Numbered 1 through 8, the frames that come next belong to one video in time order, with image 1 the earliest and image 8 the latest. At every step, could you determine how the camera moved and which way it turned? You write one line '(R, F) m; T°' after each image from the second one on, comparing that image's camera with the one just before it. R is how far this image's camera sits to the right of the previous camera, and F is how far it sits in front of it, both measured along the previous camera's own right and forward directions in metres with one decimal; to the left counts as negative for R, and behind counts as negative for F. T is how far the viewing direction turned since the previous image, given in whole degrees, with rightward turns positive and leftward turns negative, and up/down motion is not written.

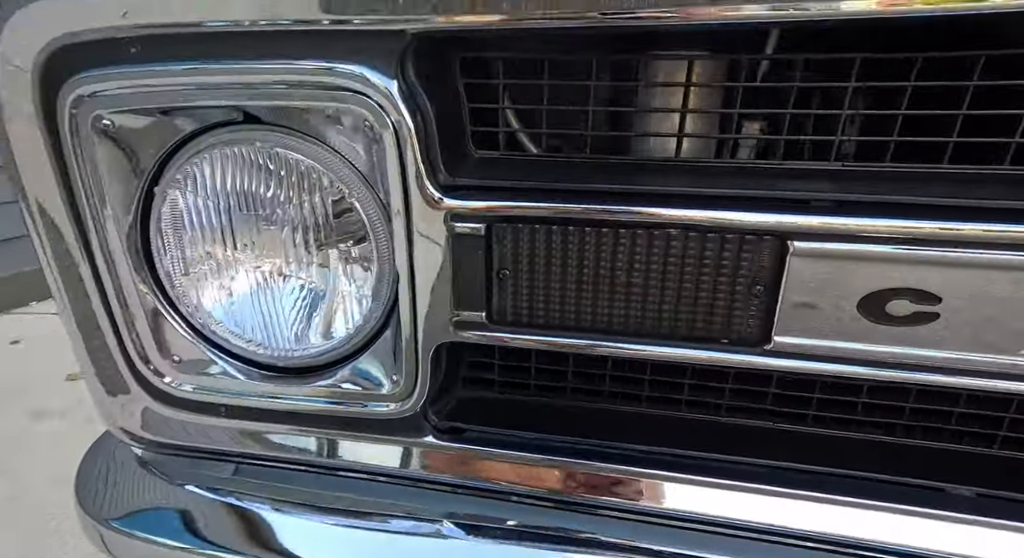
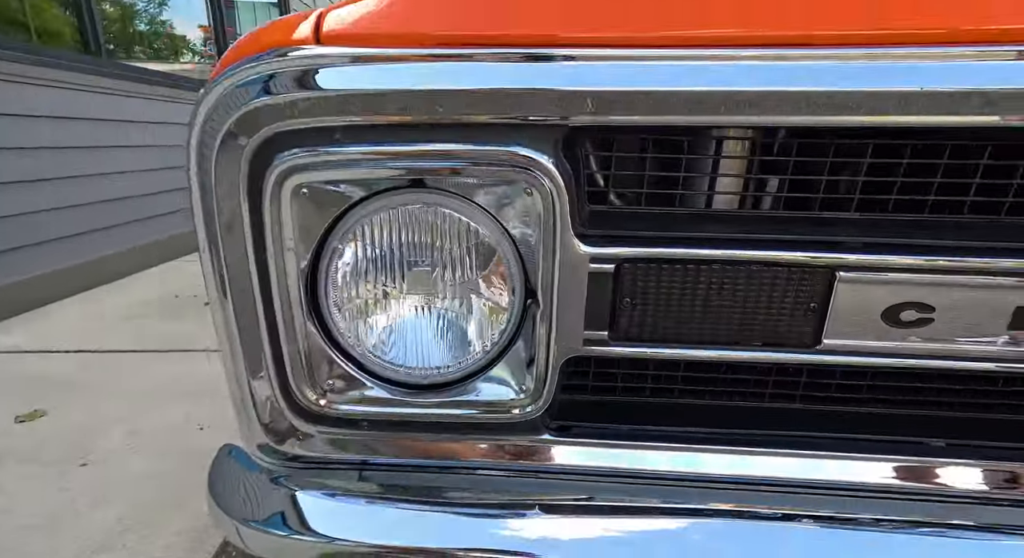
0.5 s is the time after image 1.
(-0.2, -0.1) m; +8°
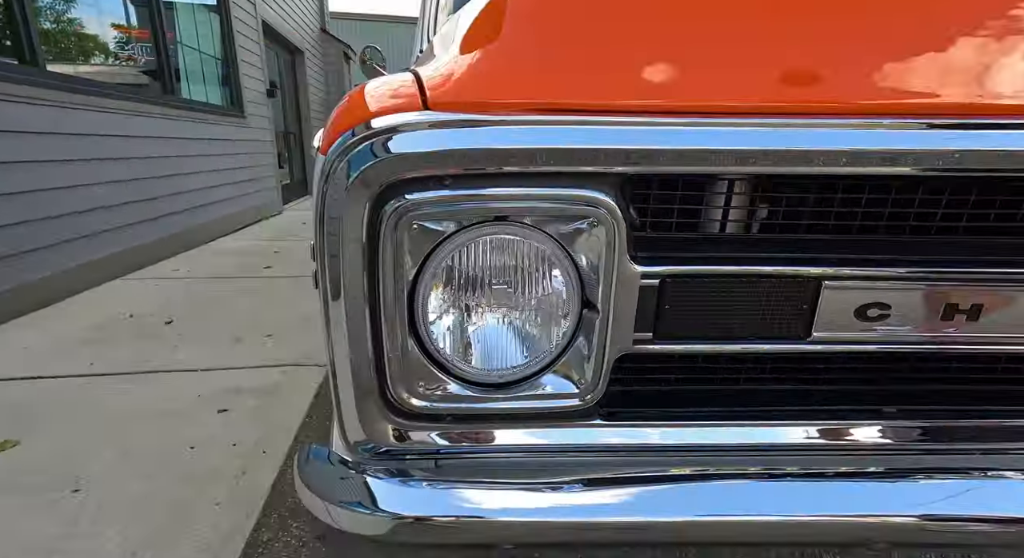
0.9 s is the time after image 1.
(-0.2, -0.1) m; +6°
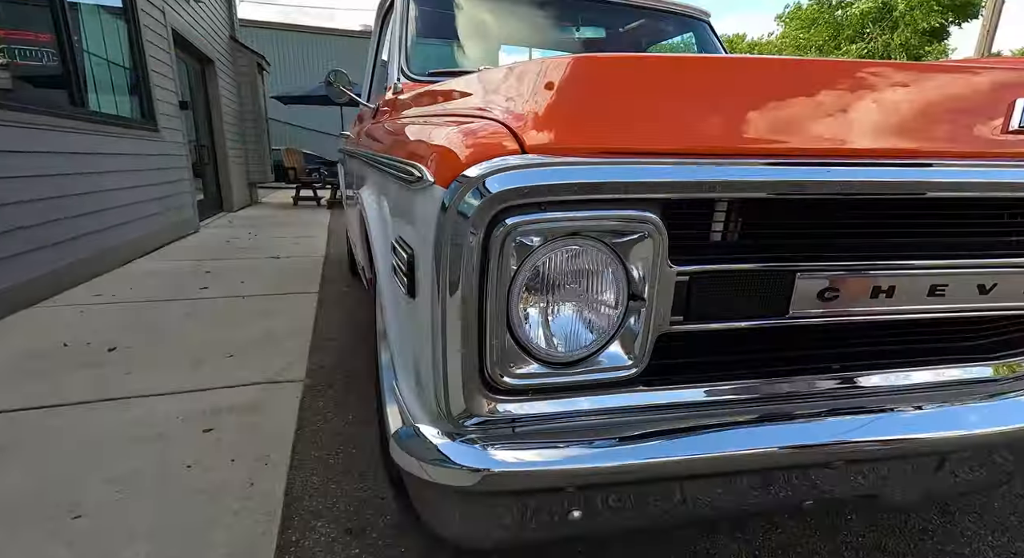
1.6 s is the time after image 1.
(-0.2, -0.2) m; +9°
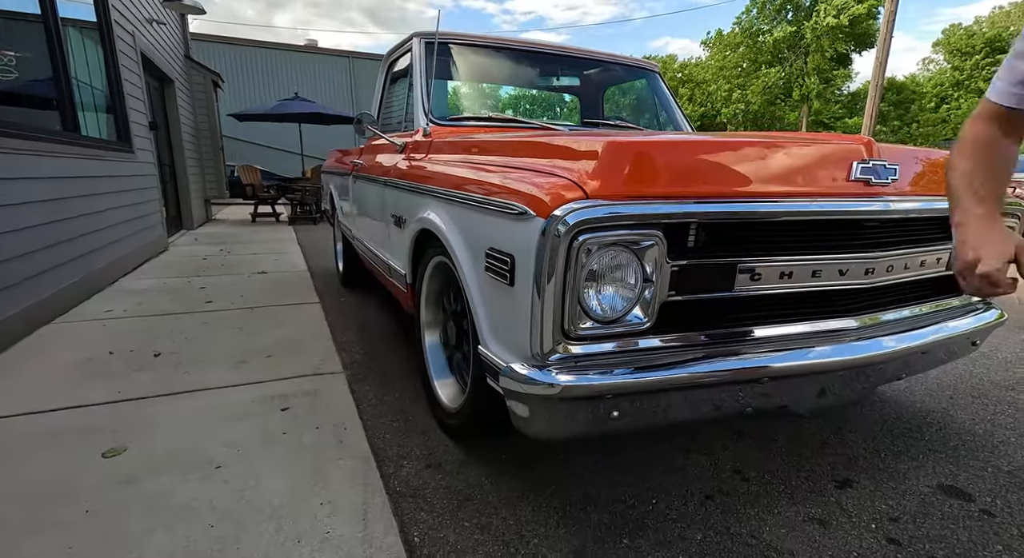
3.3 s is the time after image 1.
(-0.3, -0.6) m; +6°
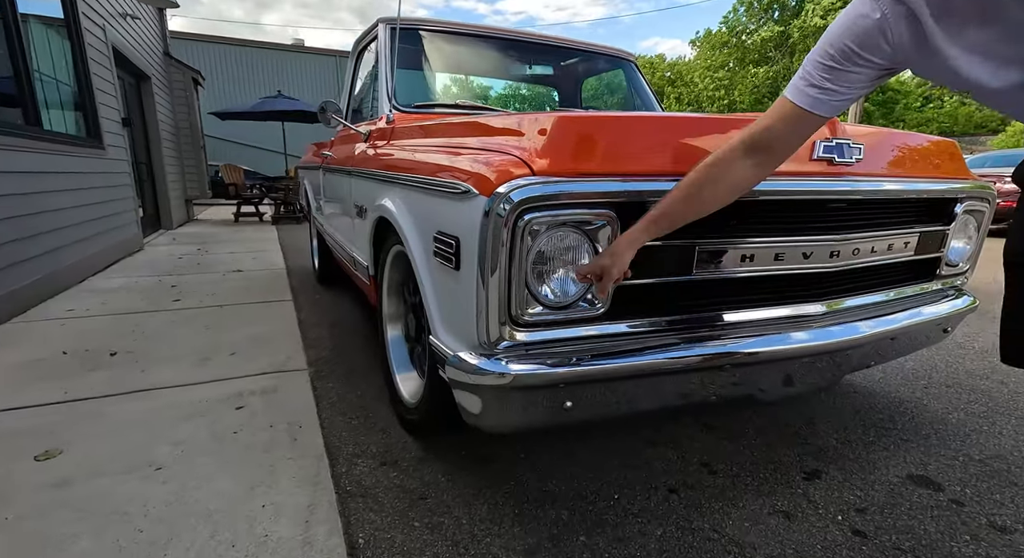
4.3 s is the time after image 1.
(+0.1, +0.1) m; +1°
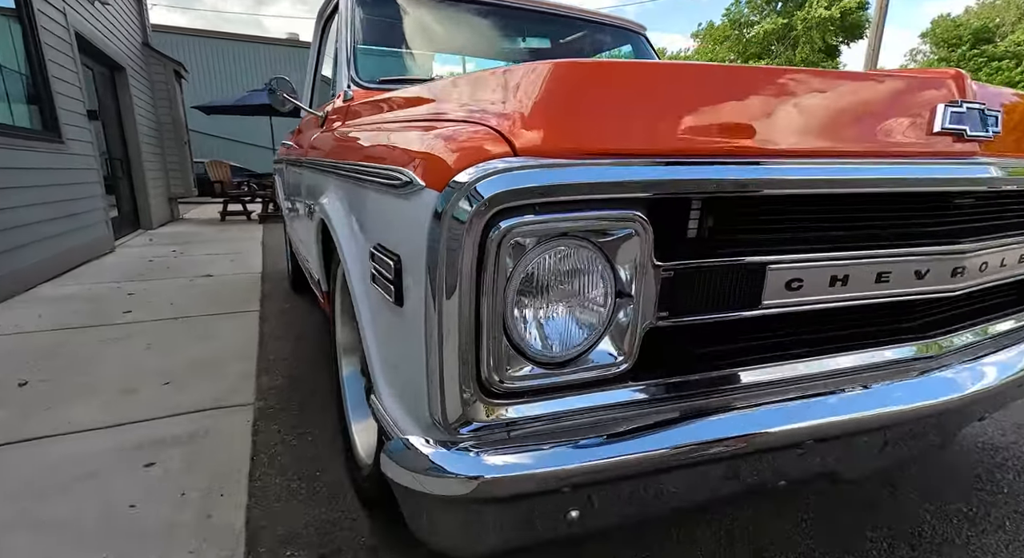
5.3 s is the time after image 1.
(+0.1, +0.5) m; 0°
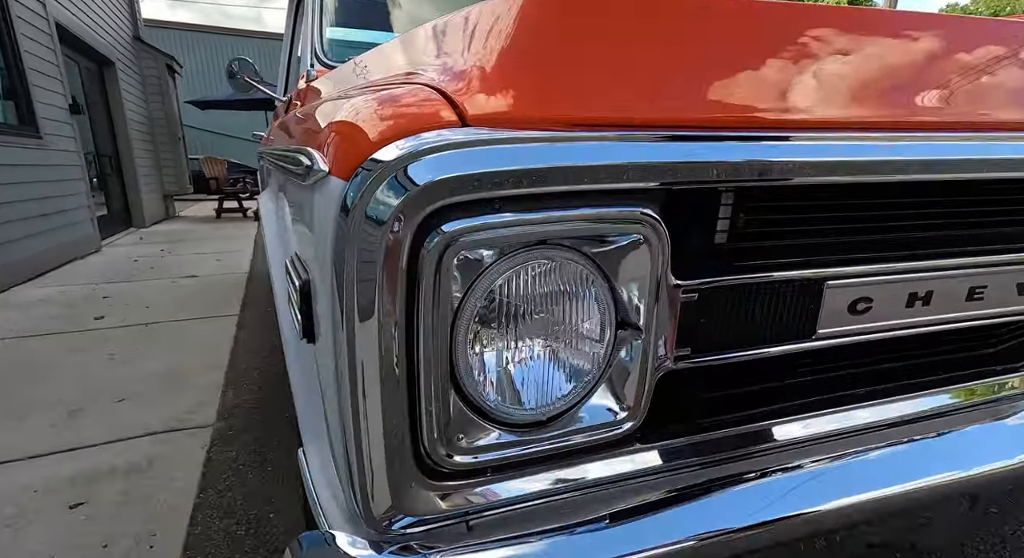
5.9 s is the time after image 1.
(+0.1, +0.3) m; 0°
